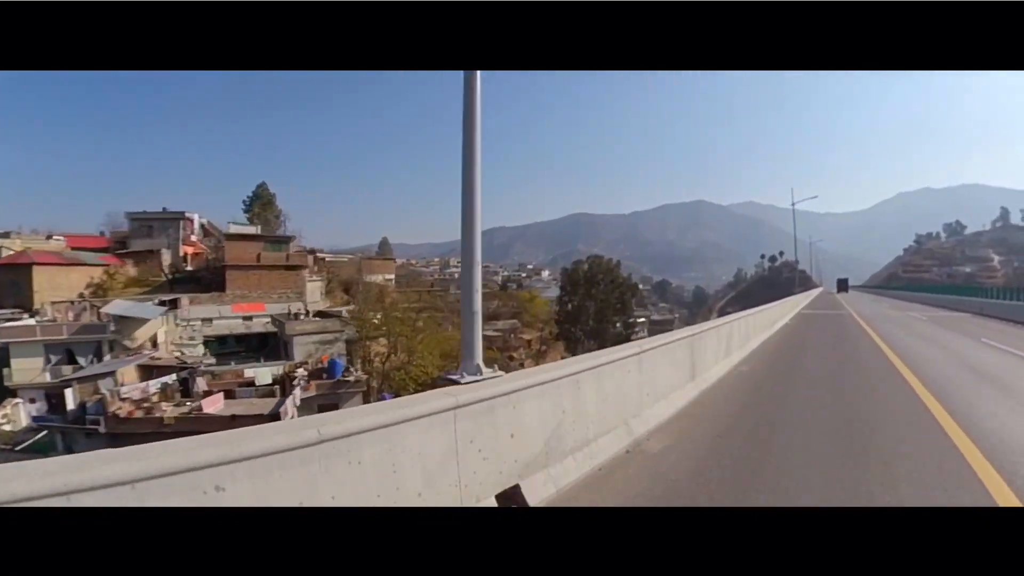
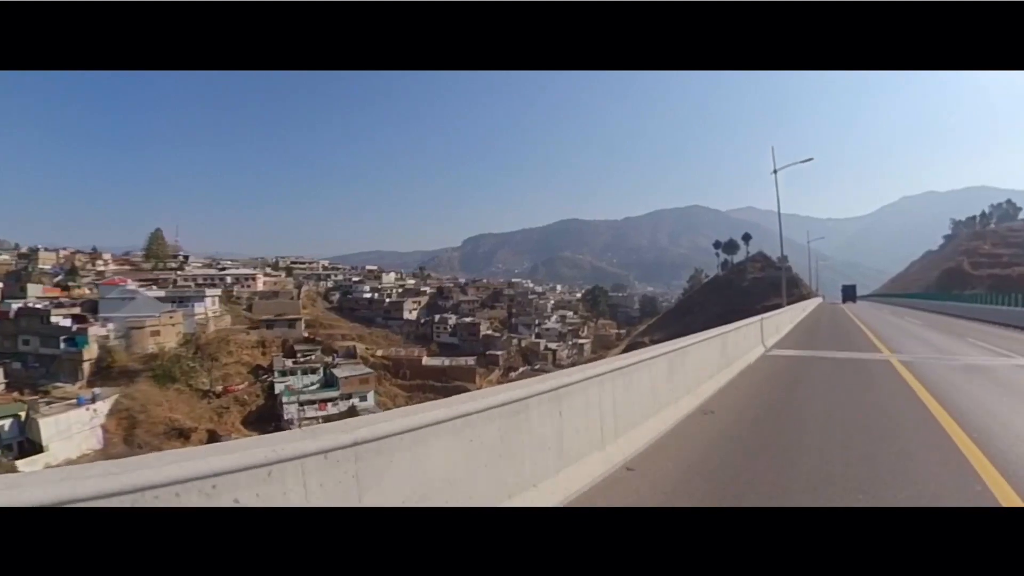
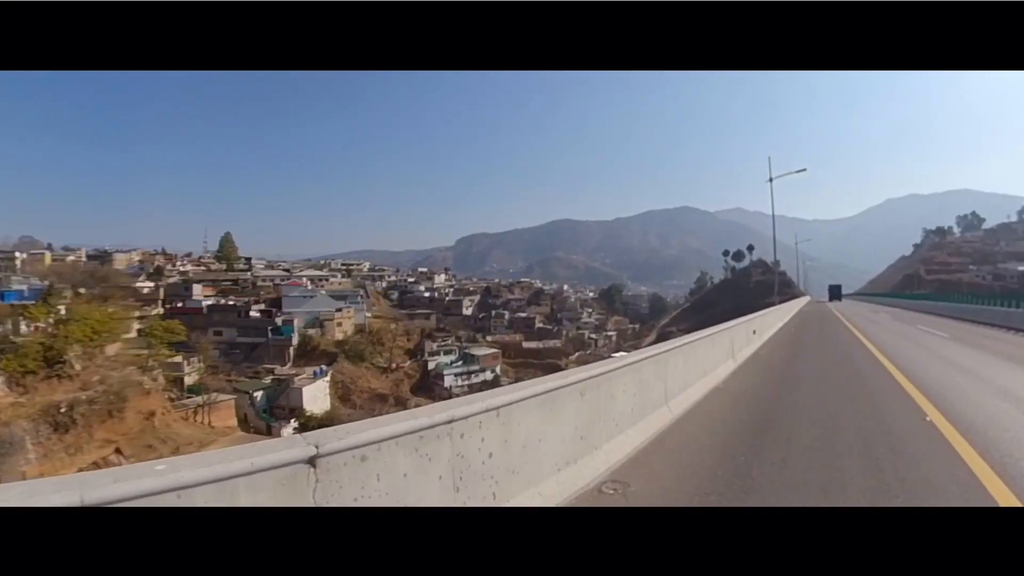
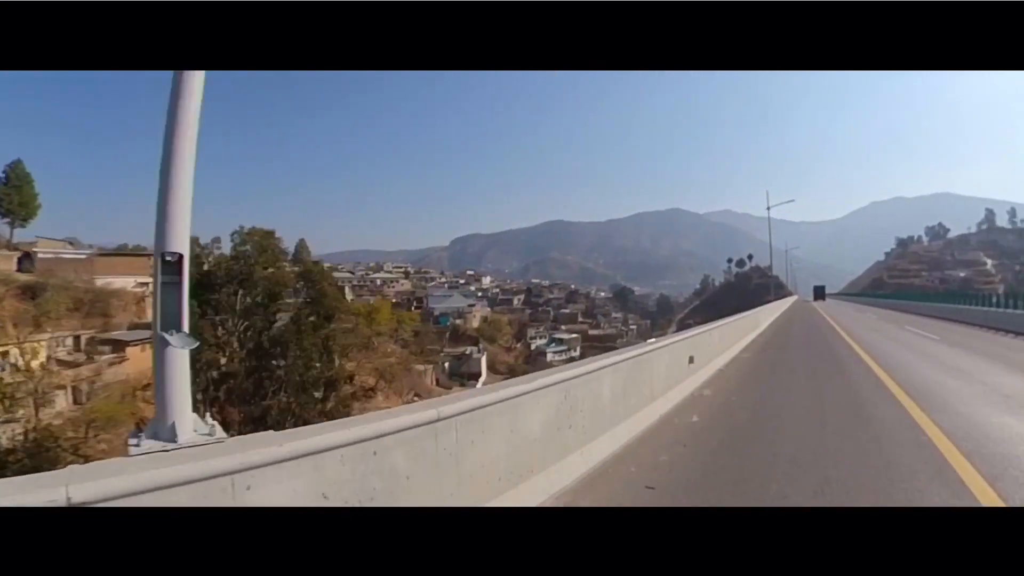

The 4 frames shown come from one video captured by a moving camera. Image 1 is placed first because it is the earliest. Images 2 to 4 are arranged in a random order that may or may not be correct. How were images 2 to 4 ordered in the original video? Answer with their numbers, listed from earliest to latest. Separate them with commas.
4, 3, 2
